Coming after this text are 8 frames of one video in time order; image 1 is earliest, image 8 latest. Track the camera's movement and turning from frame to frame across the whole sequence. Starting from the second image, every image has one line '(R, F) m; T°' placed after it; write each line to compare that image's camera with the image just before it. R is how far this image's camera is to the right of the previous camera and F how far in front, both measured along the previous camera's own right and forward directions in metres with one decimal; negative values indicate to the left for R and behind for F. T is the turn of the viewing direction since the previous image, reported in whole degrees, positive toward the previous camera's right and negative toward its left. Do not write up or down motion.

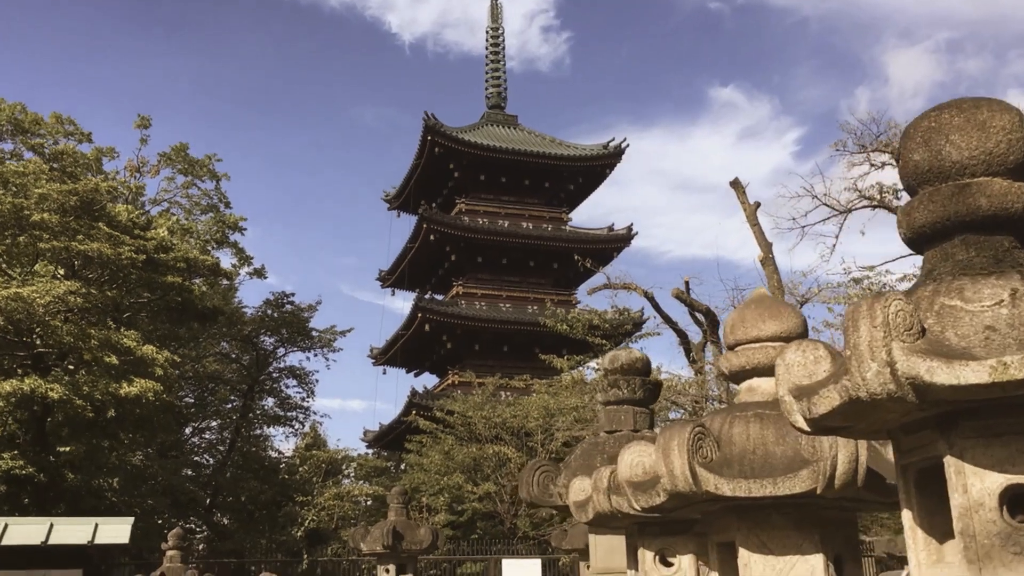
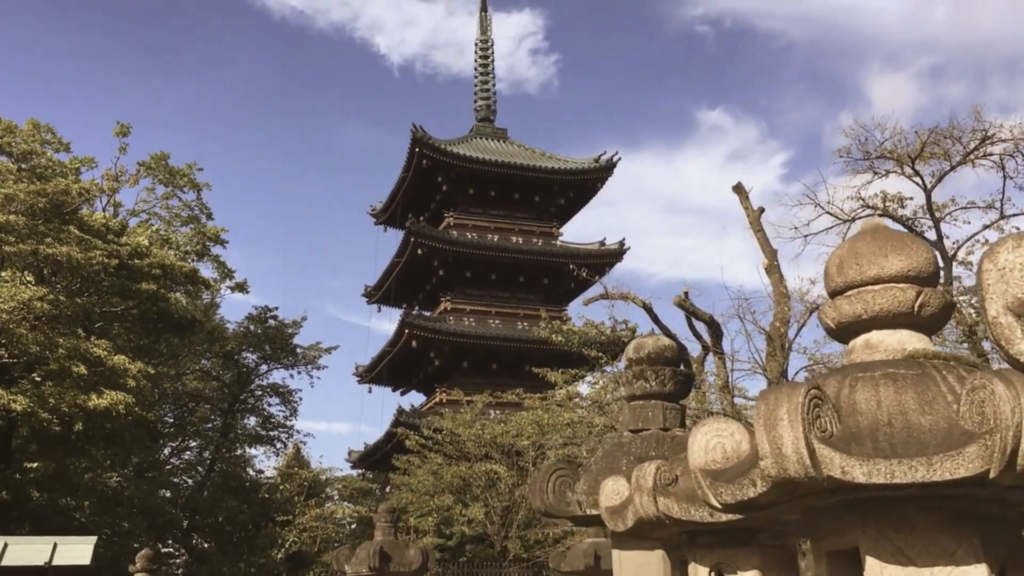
(-0.1, +0.5) m; +1°
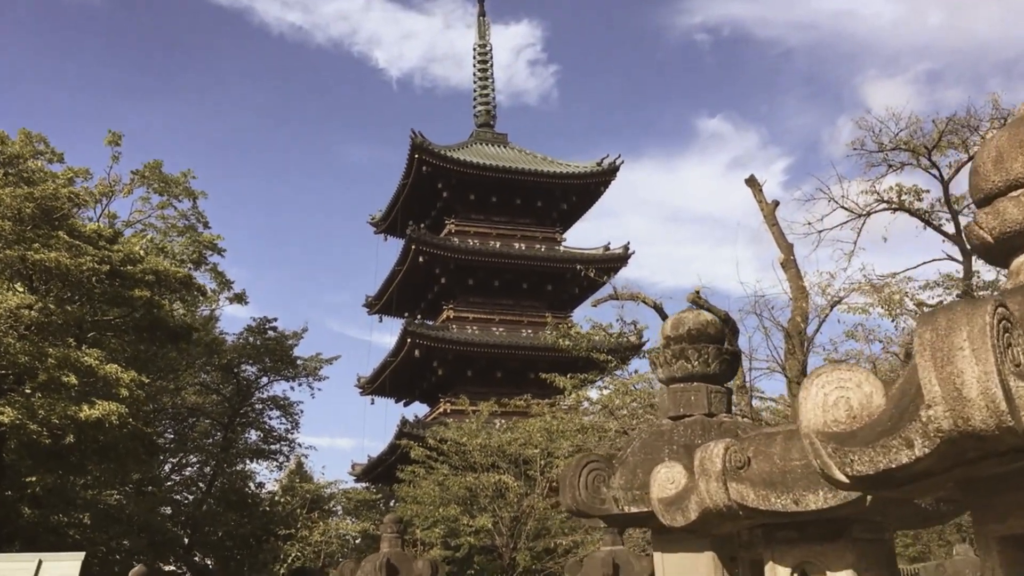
(-0.1, +0.4) m; 0°
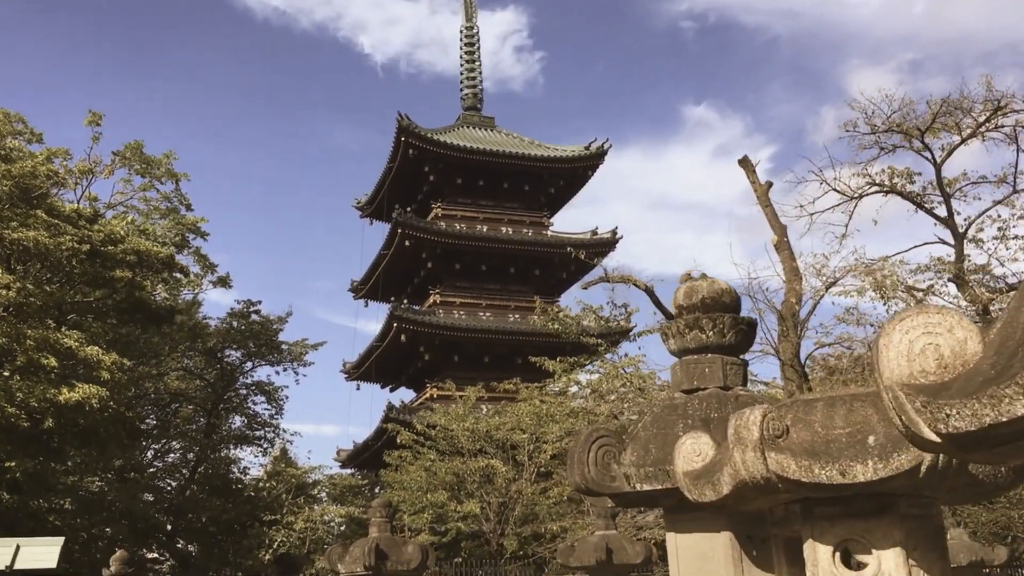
(-0.1, +0.2) m; +1°
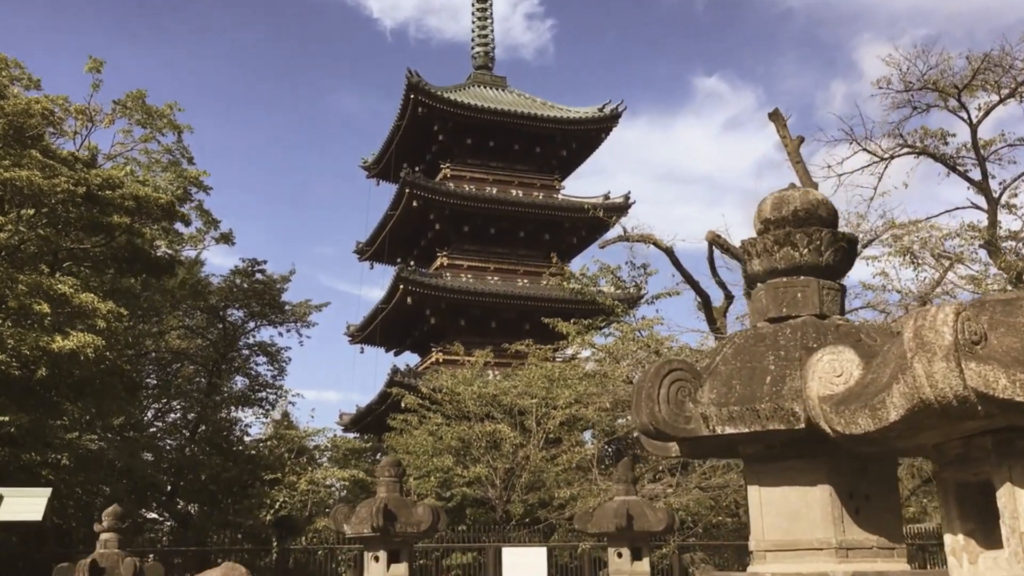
(-0.2, +0.5) m; 0°
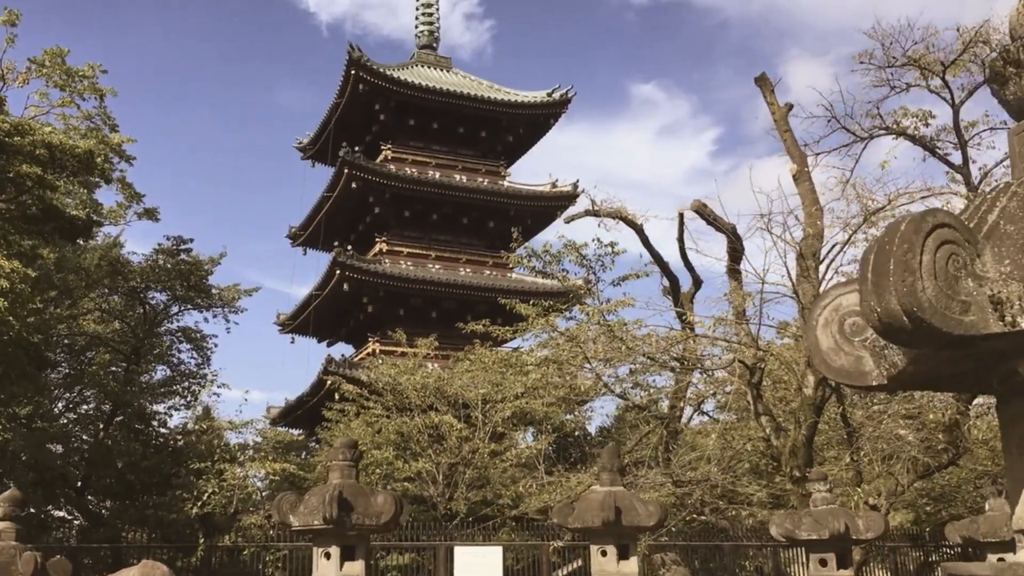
(-0.4, +1.0) m; +5°
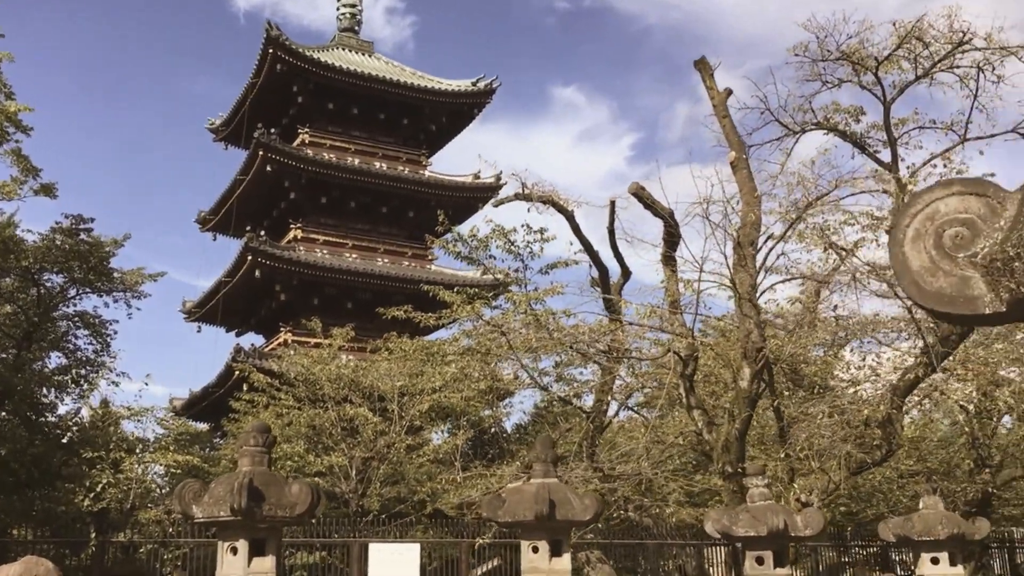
(-0.1, +0.5) m; +6°
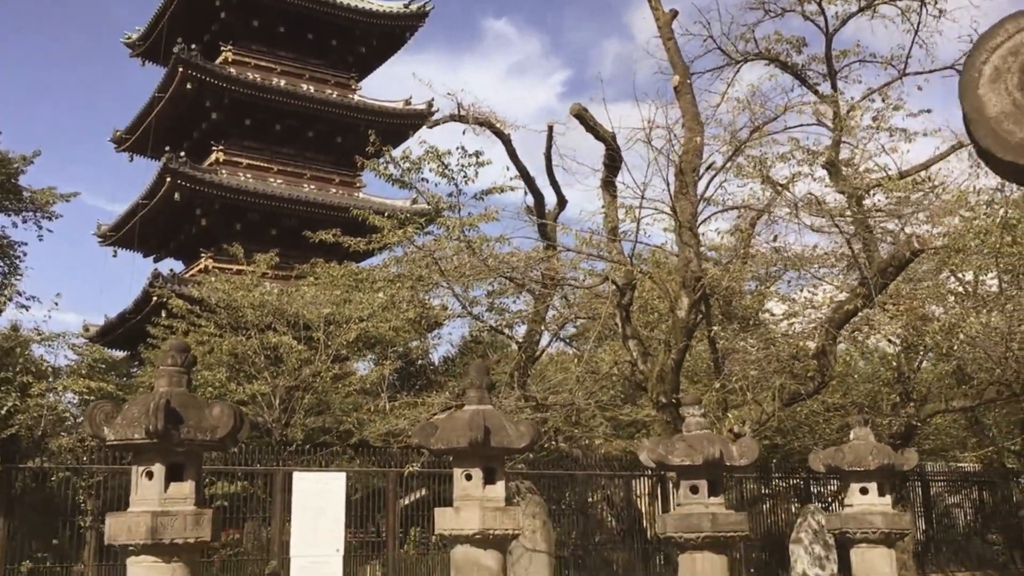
(-0.1, +0.3) m; +5°
